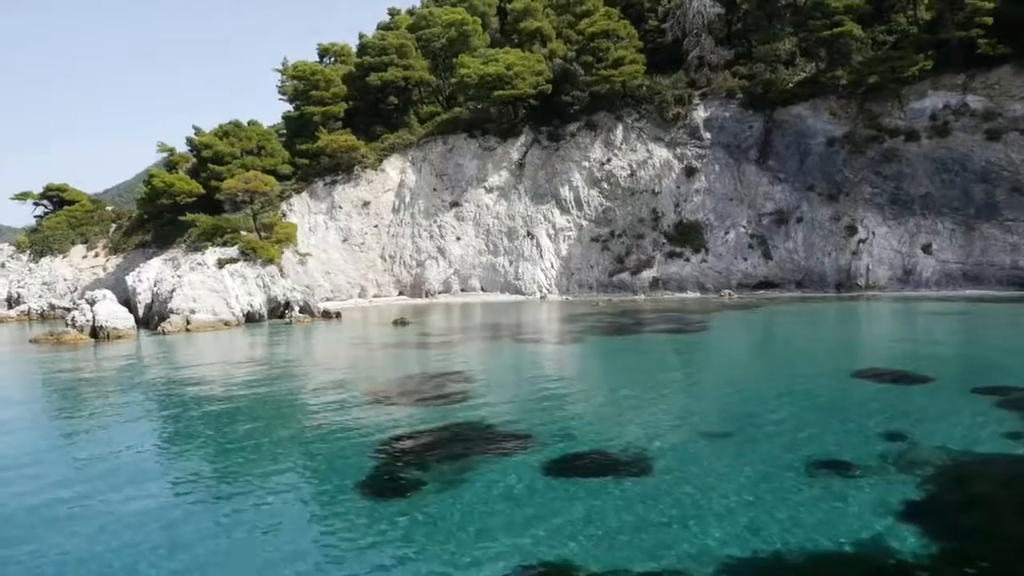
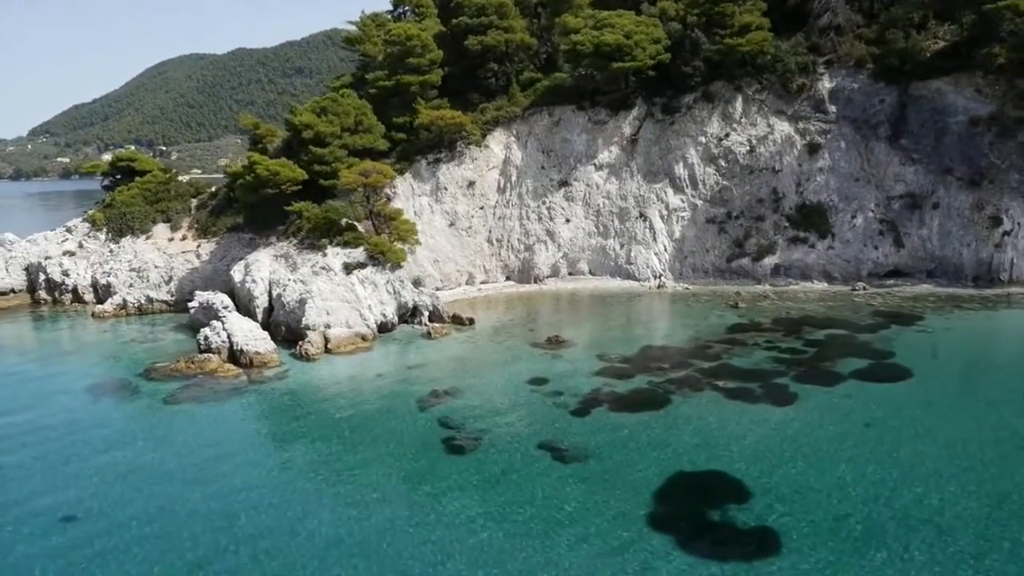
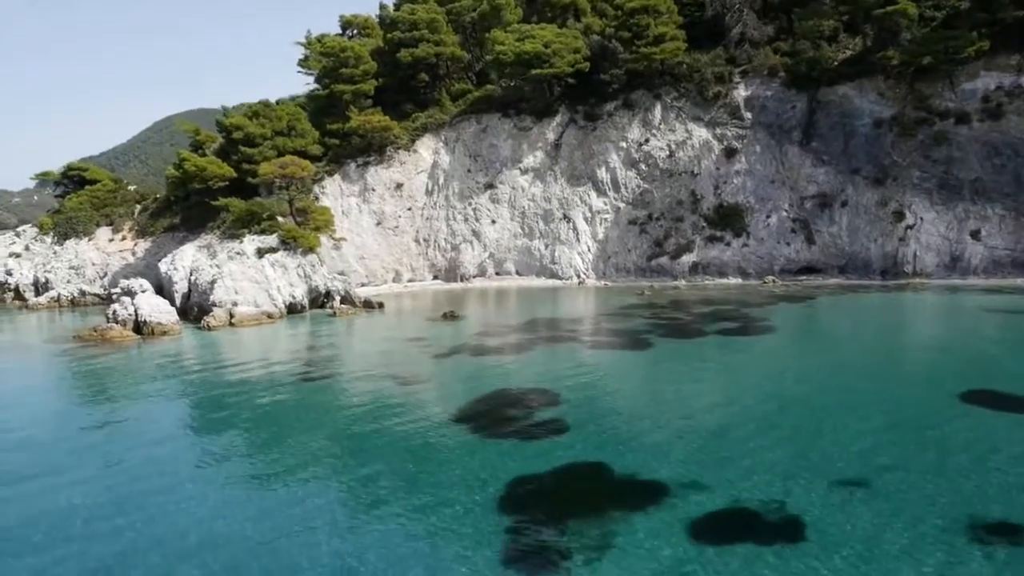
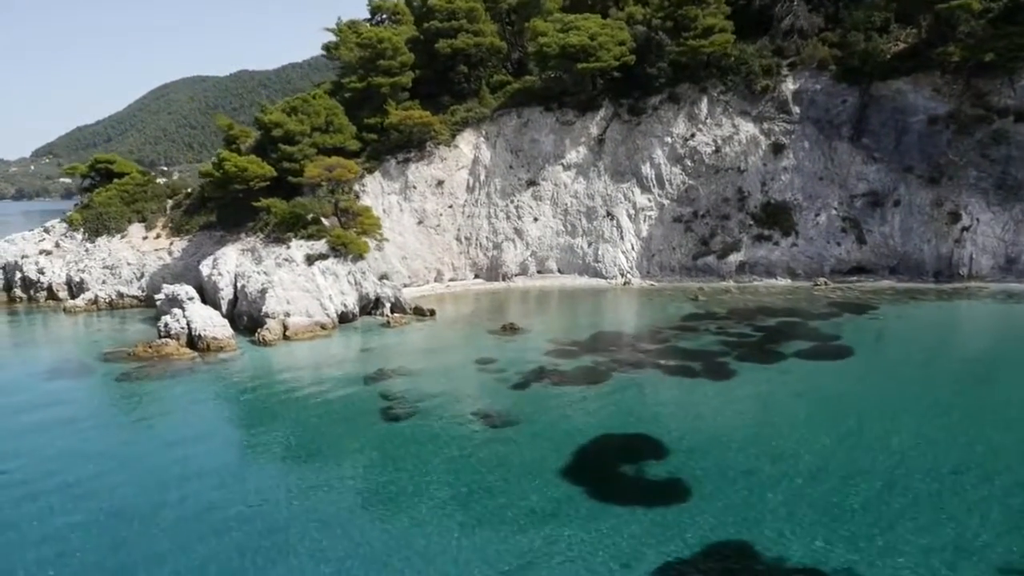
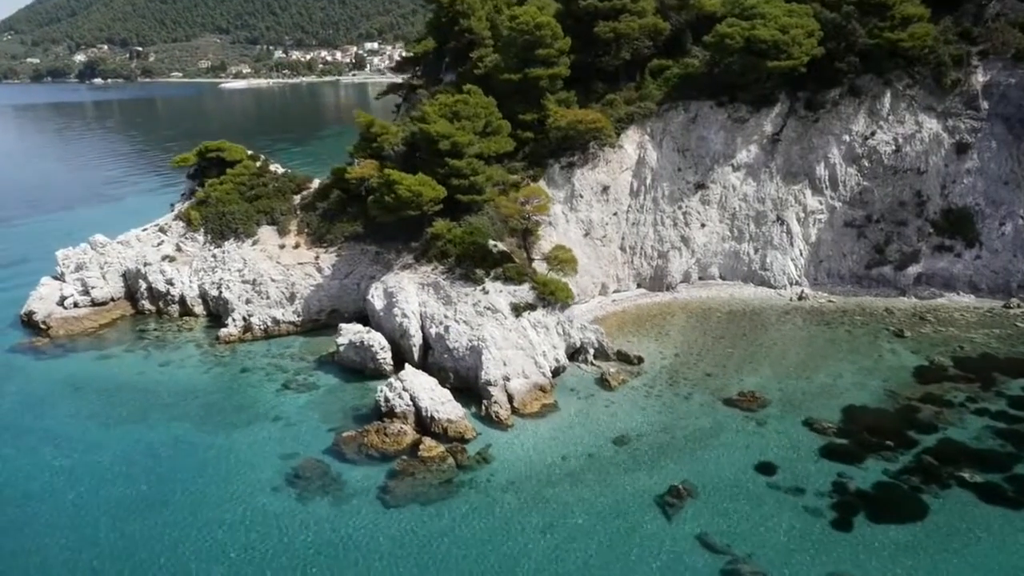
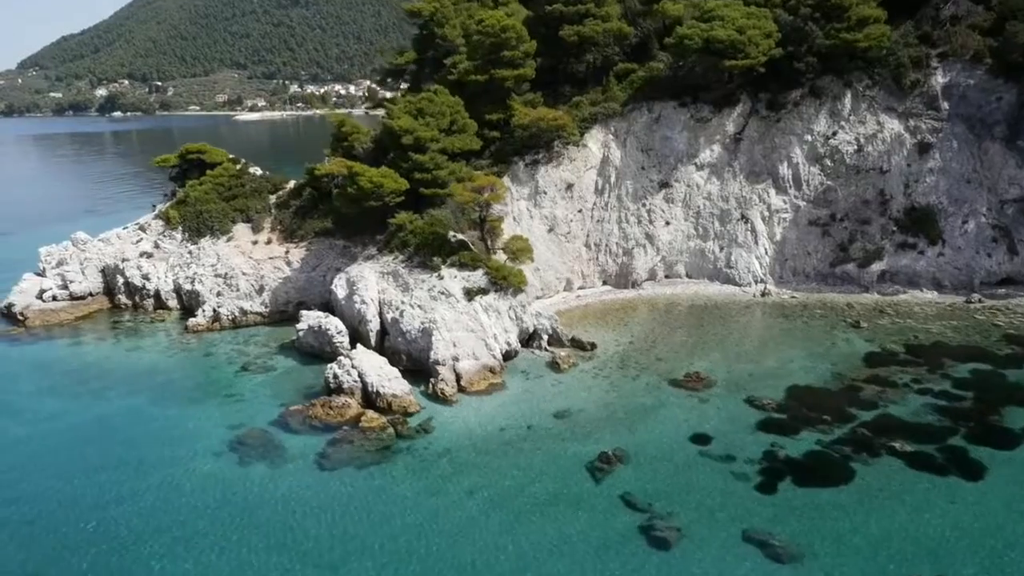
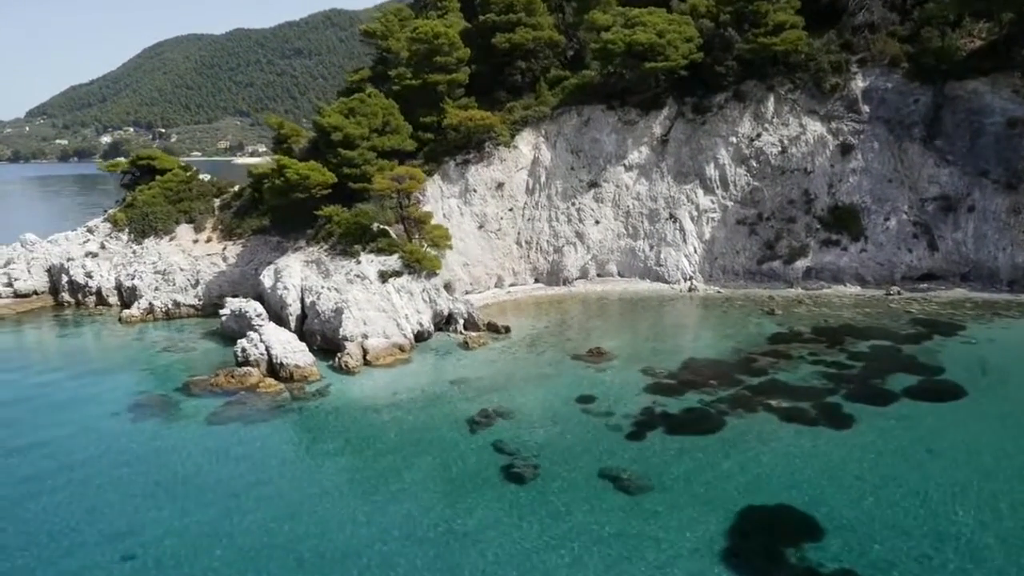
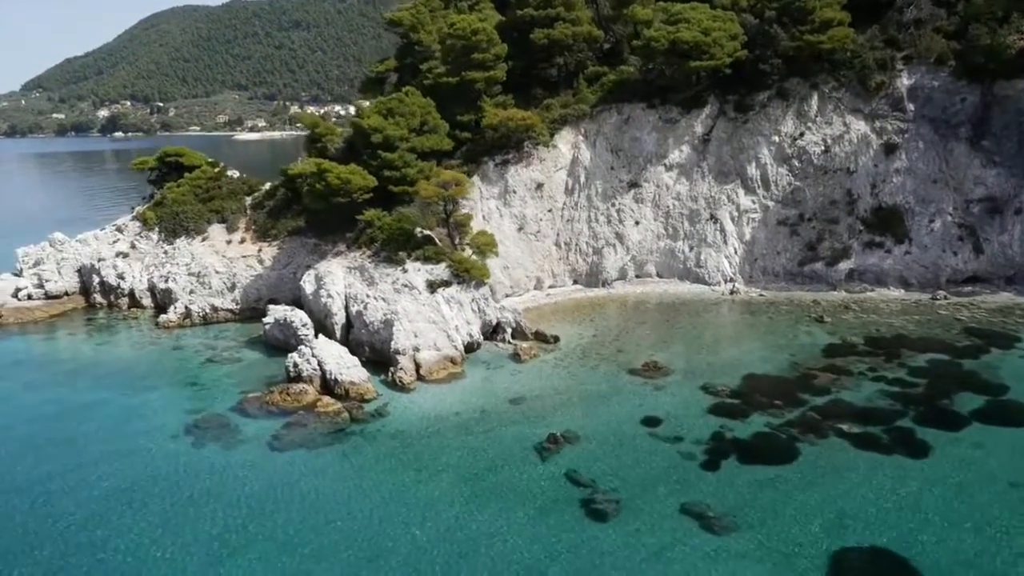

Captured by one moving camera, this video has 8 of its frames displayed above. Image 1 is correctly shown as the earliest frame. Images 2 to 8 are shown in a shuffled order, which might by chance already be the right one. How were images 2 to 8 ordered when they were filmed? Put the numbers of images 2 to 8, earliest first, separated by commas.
3, 4, 2, 7, 8, 6, 5
